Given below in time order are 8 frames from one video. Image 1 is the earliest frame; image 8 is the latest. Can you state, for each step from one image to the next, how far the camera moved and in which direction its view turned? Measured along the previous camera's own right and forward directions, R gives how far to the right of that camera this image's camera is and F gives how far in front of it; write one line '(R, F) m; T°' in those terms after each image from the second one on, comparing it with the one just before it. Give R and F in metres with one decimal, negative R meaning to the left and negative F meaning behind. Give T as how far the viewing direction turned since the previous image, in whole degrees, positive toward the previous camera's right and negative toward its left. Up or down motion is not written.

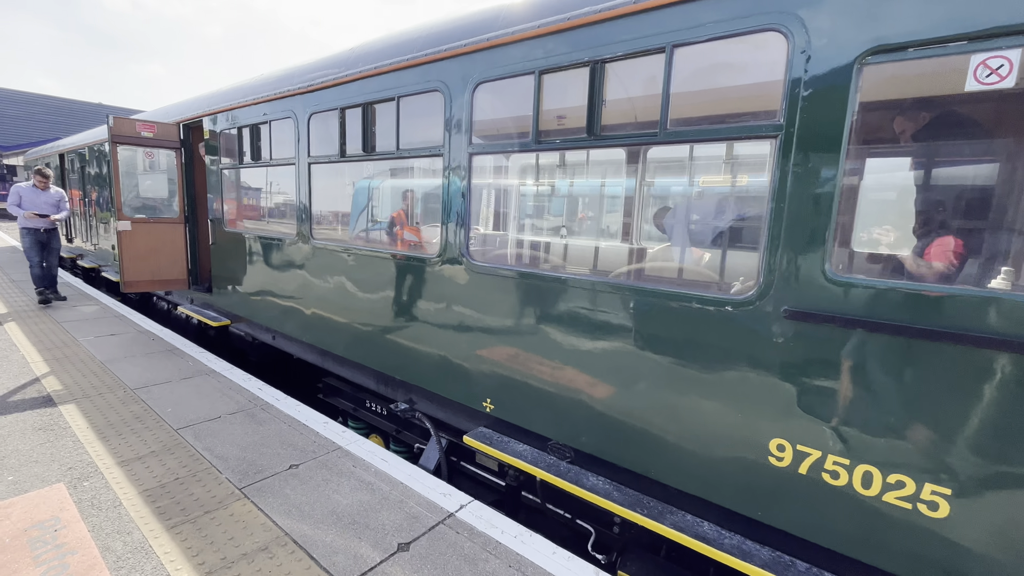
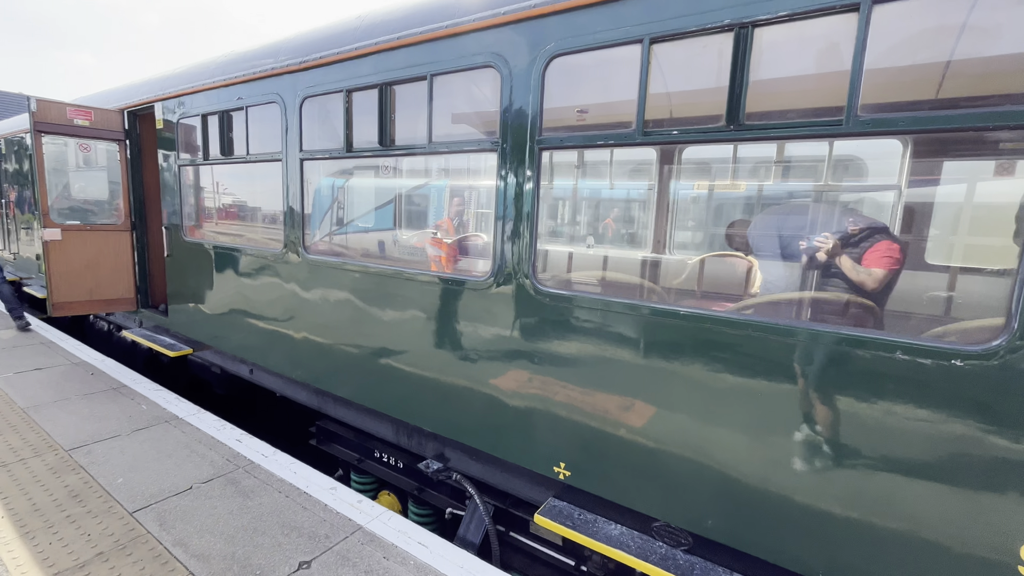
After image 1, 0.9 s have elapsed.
(-0.4, +0.4) m; +5°
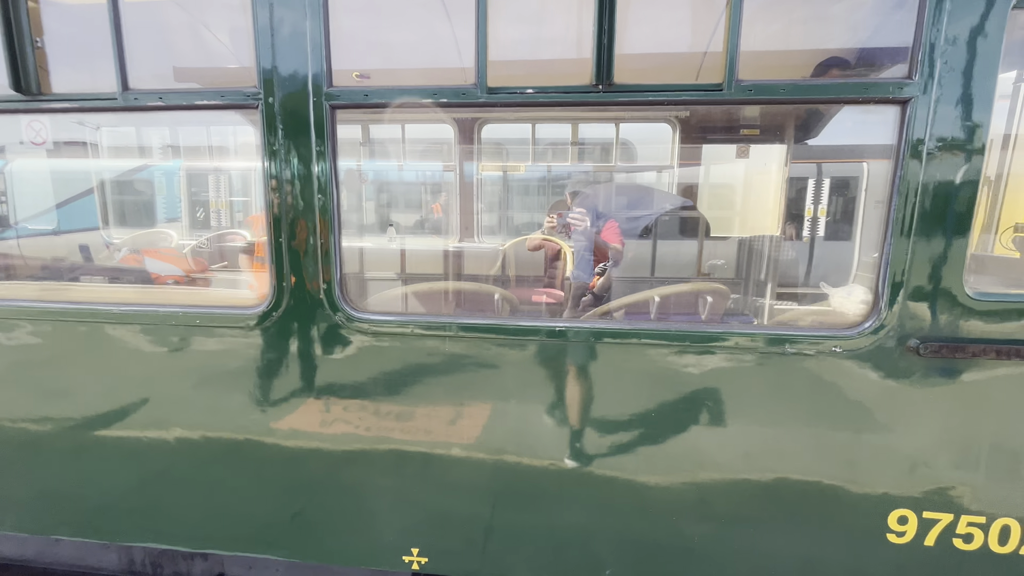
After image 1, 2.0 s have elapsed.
(-0.1, +0.4) m; +25°
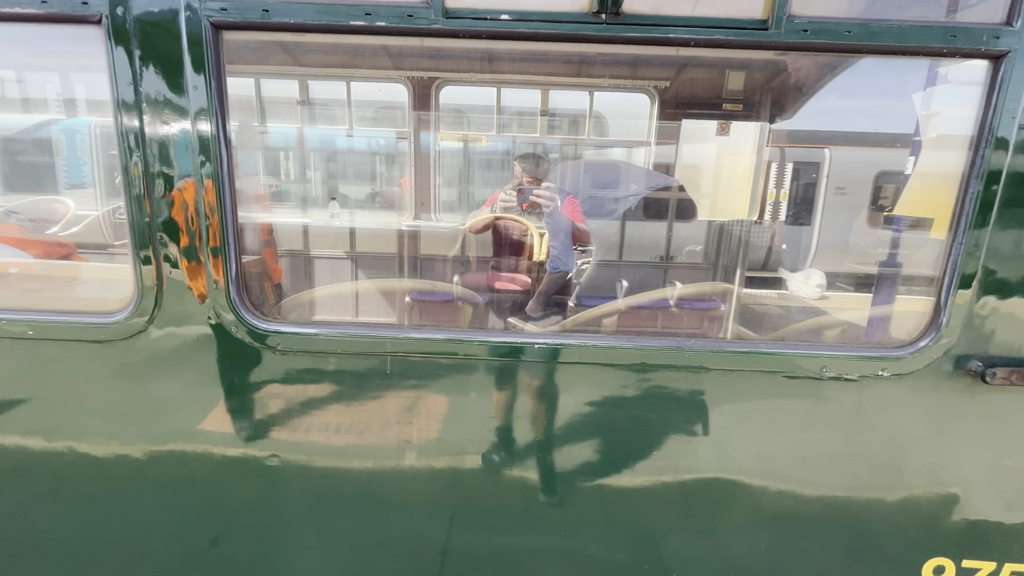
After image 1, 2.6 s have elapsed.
(0.0, +0.2) m; +4°
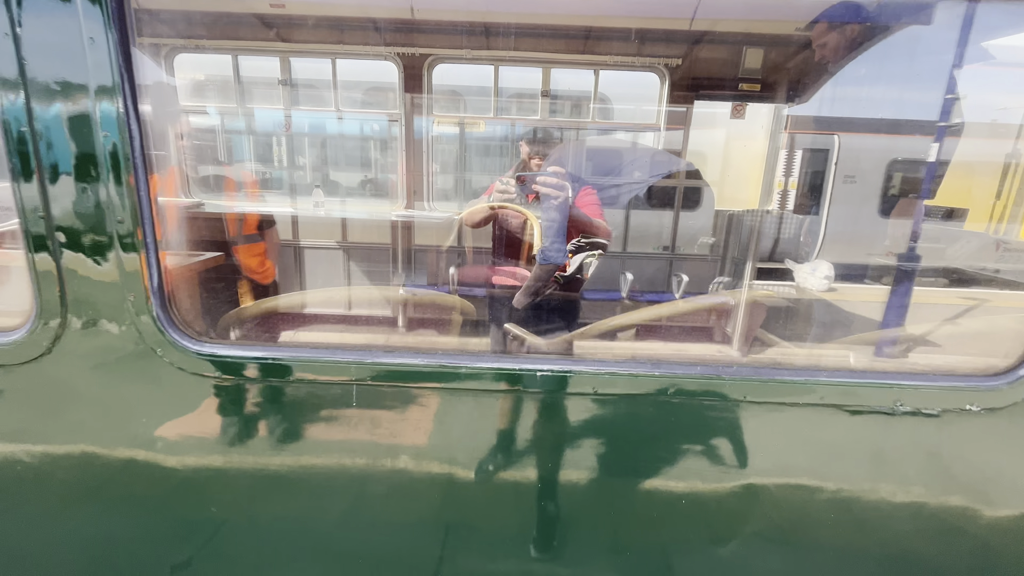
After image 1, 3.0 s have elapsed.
(0.0, +0.2) m; 0°
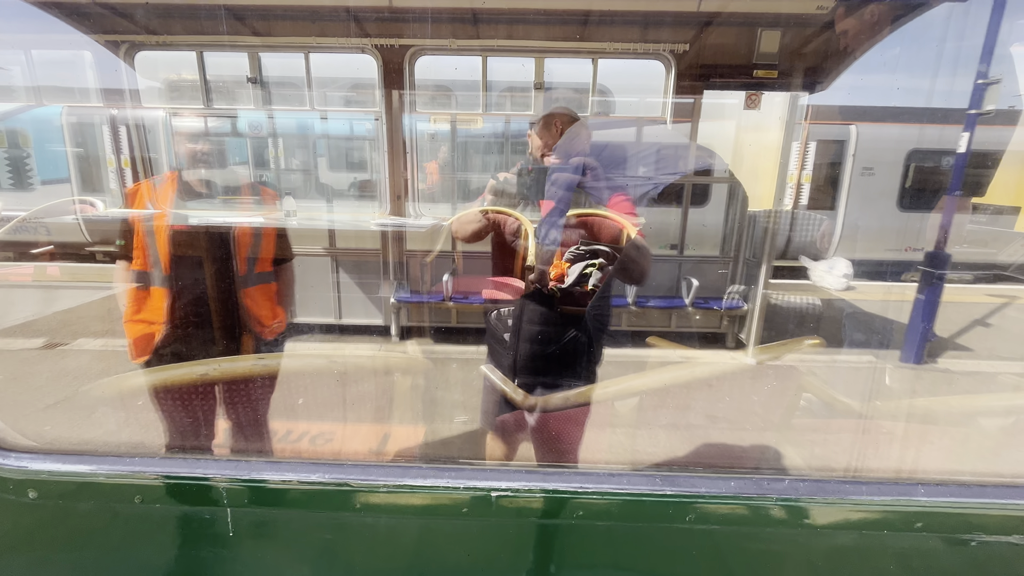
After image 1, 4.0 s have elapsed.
(+0.1, +0.2) m; -1°
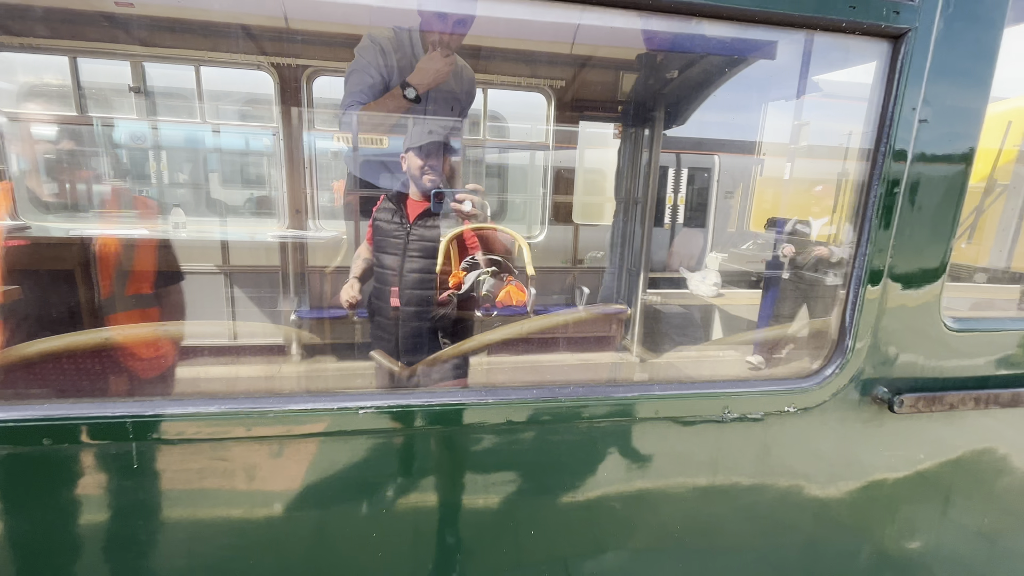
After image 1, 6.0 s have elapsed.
(0.0, -0.2) m; +10°
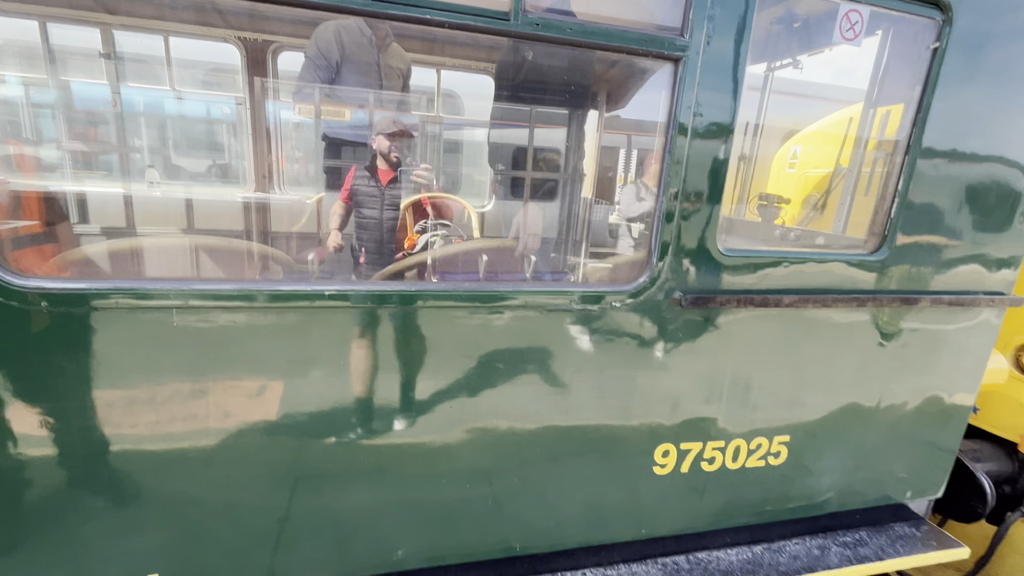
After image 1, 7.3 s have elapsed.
(+0.1, -0.3) m; +4°
